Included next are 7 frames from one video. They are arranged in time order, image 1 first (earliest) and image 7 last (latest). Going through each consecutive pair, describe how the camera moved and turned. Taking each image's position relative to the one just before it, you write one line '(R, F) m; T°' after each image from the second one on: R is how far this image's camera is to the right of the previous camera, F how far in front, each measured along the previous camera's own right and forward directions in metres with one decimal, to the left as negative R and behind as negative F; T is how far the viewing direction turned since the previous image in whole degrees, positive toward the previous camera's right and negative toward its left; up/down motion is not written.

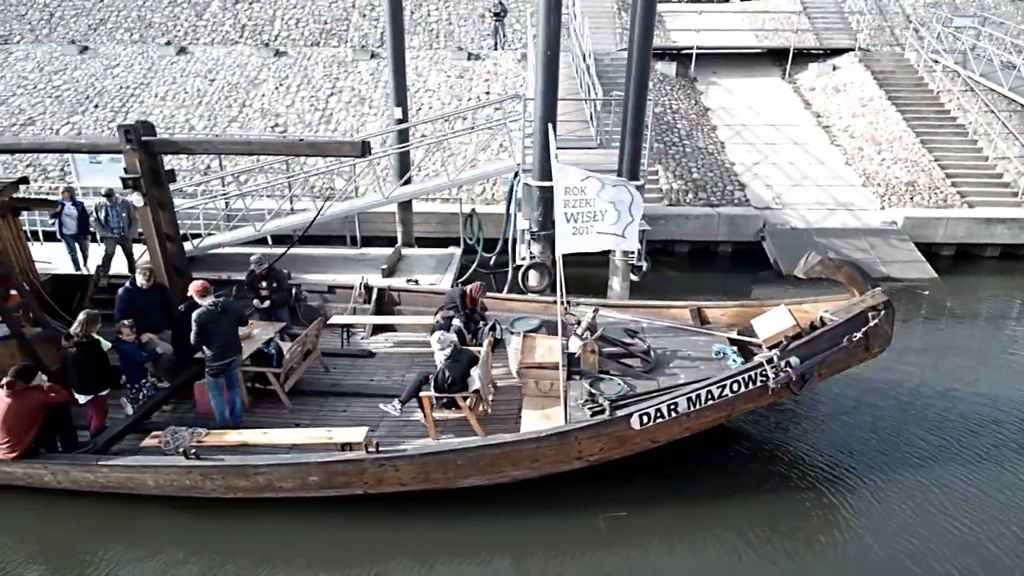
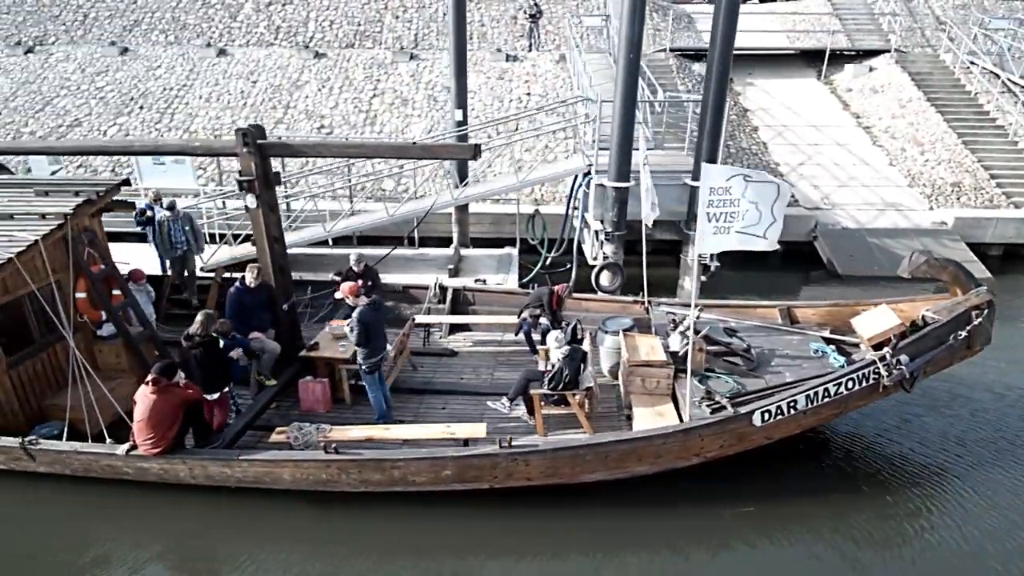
(-1.3, -0.1) m; 0°
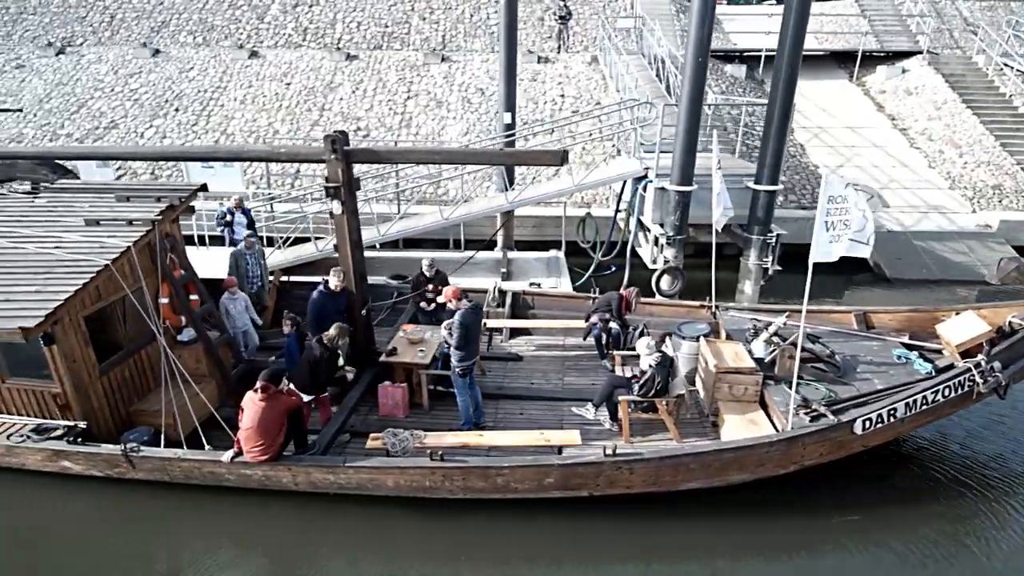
(-1.1, 0.0) m; 0°
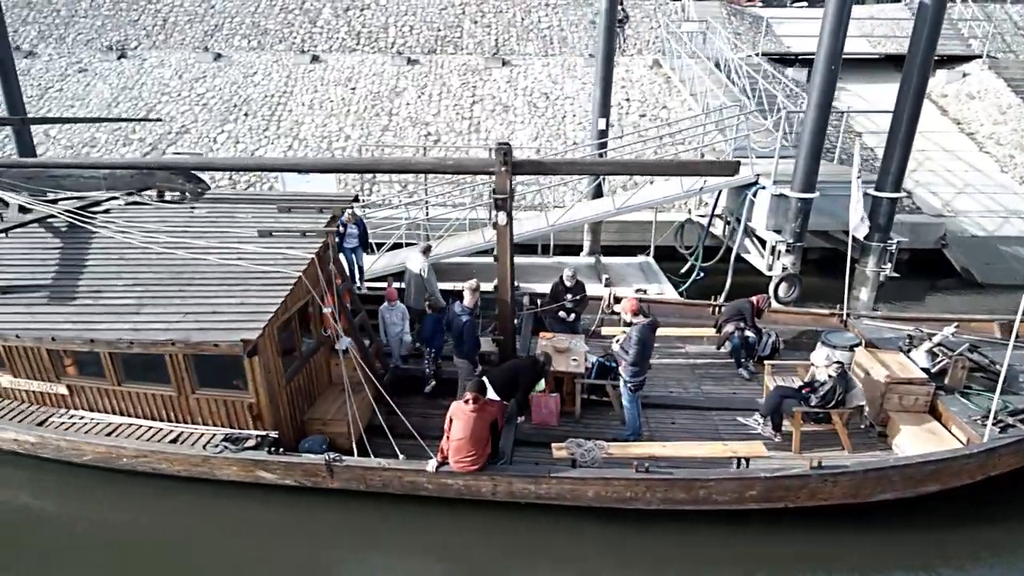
(-2.1, -0.1) m; 0°
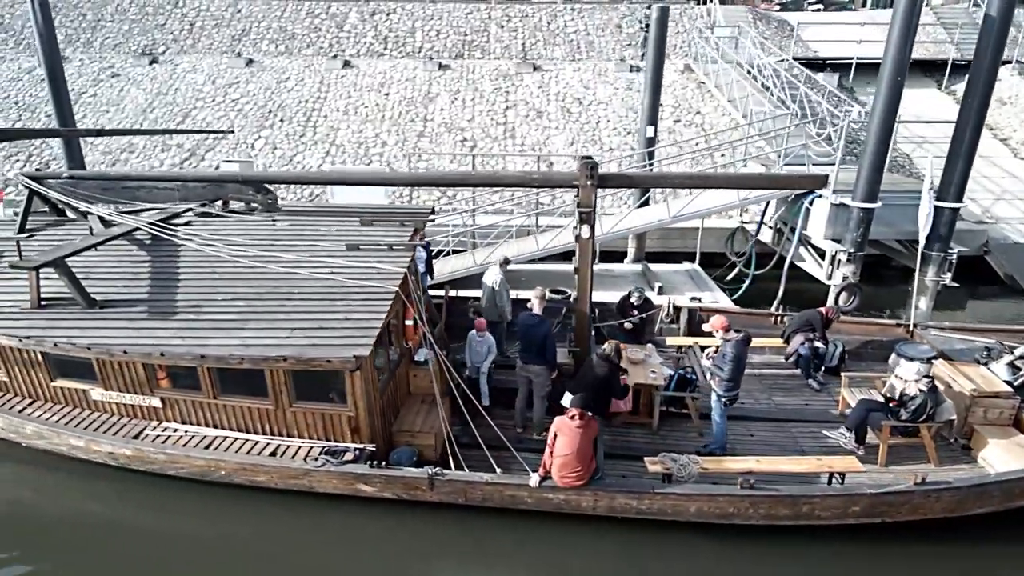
(-1.1, -0.1) m; 0°
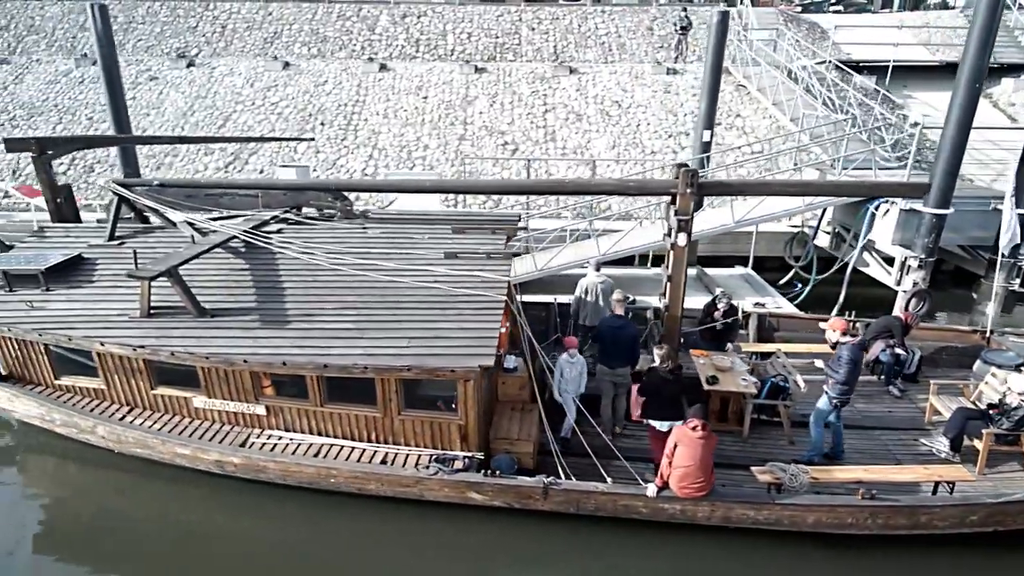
(-1.2, 0.0) m; 0°
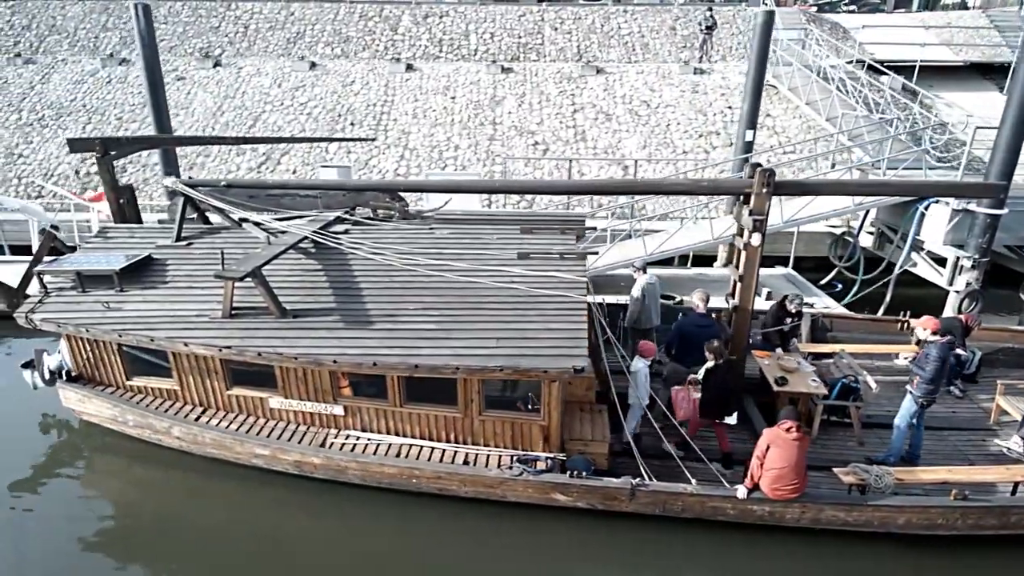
(-0.9, 0.0) m; 0°
